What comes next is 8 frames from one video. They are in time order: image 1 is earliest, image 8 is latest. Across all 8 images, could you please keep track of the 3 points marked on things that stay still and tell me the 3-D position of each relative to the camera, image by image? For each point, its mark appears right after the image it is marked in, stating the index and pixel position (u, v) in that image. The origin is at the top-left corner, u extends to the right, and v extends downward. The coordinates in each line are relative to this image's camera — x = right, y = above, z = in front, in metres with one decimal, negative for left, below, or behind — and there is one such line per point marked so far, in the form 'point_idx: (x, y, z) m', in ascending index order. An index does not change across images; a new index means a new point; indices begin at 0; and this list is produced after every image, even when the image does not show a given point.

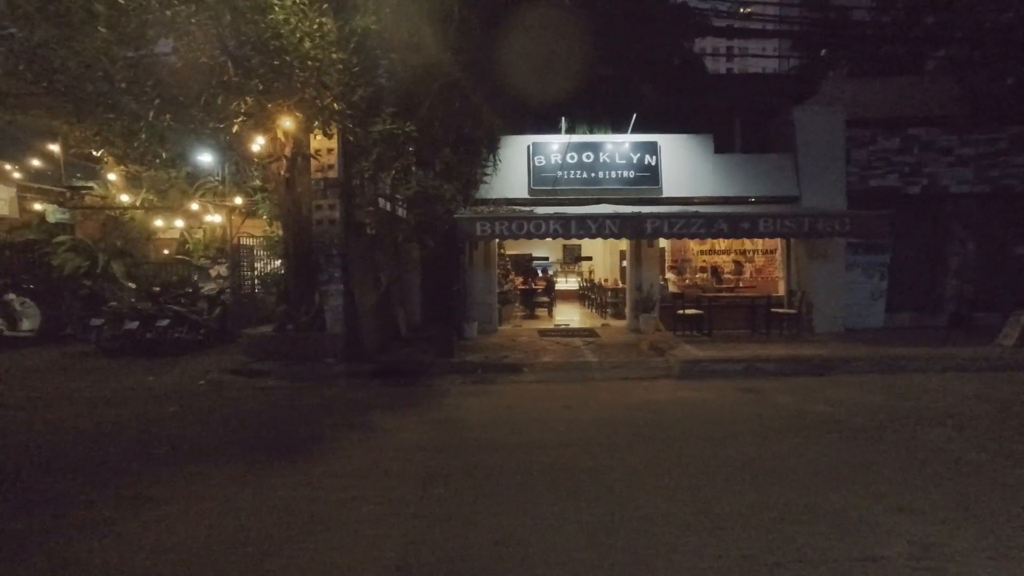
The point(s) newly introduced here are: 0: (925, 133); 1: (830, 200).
0: (+15.1, +5.7, +16.5) m
1: (+11.6, +3.2, +16.3) m
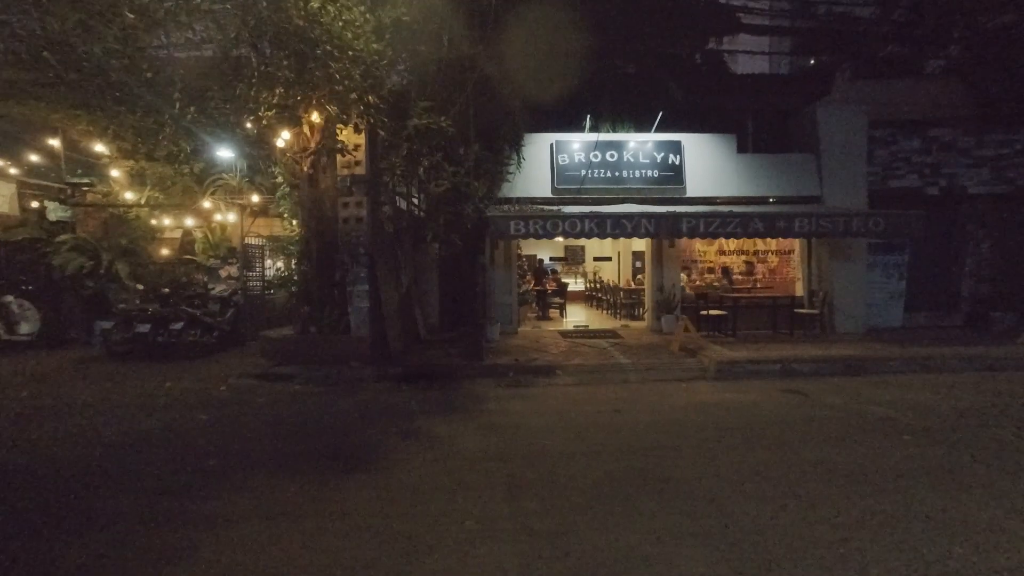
0: (+15.9, +5.7, +16.7) m
1: (+12.4, +3.2, +16.4) m
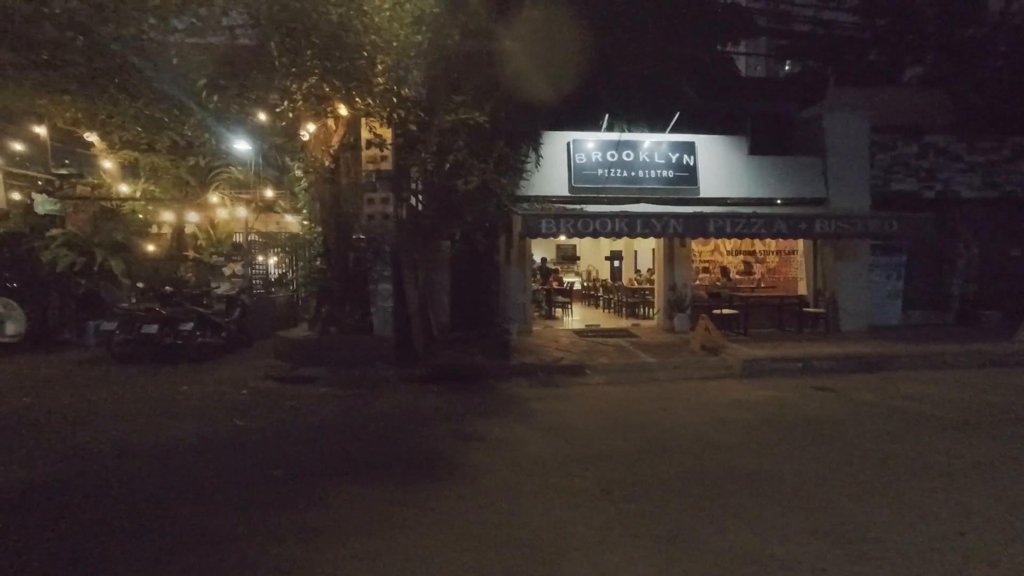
0: (+16.5, +5.7, +17.4) m
1: (+13.0, +3.2, +16.9) m
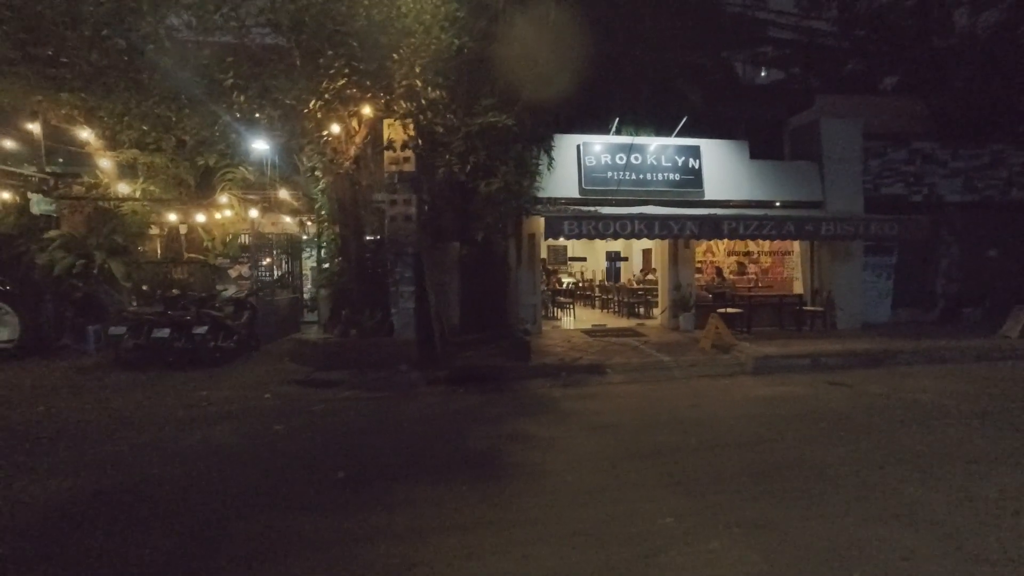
0: (+16.8, +5.8, +18.4) m
1: (+13.4, +3.2, +17.7) m
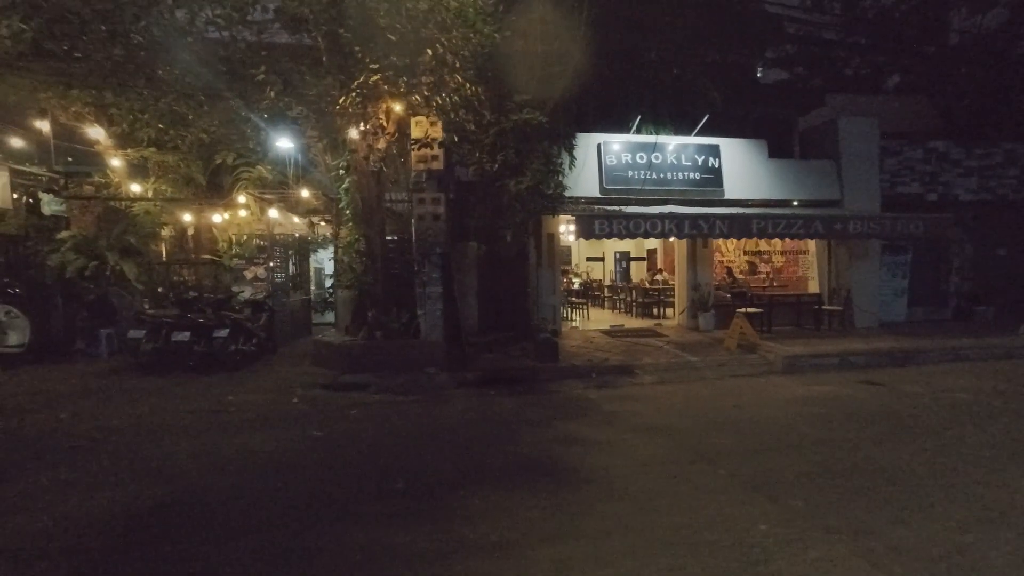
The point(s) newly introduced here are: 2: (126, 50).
0: (+17.5, +5.9, +18.5) m
1: (+14.1, +3.3, +17.7) m
2: (-9.5, +5.8, +11.1) m
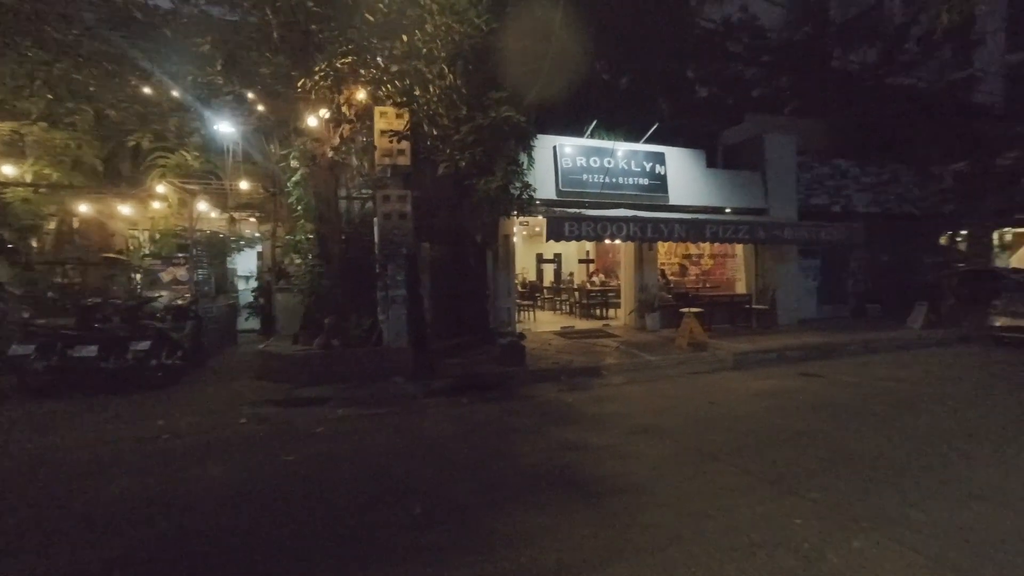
0: (+15.3, +5.8, +21.0) m
1: (+12.1, +3.3, +19.7) m
2: (-9.9, +5.7, +9.0) m
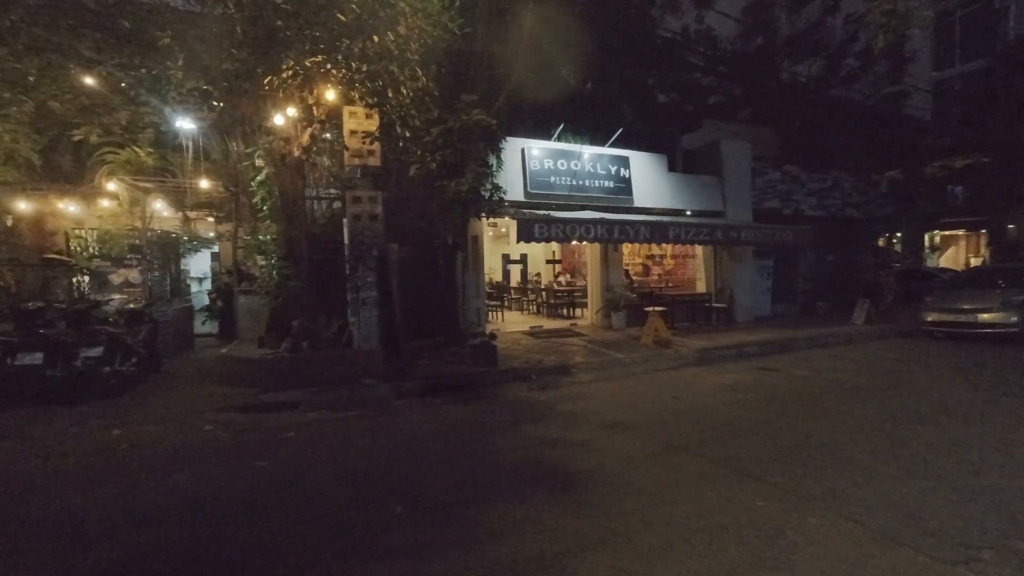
0: (+13.8, +5.9, +22.3) m
1: (+10.7, +3.3, +20.7) m
2: (-10.5, +5.7, +8.3) m
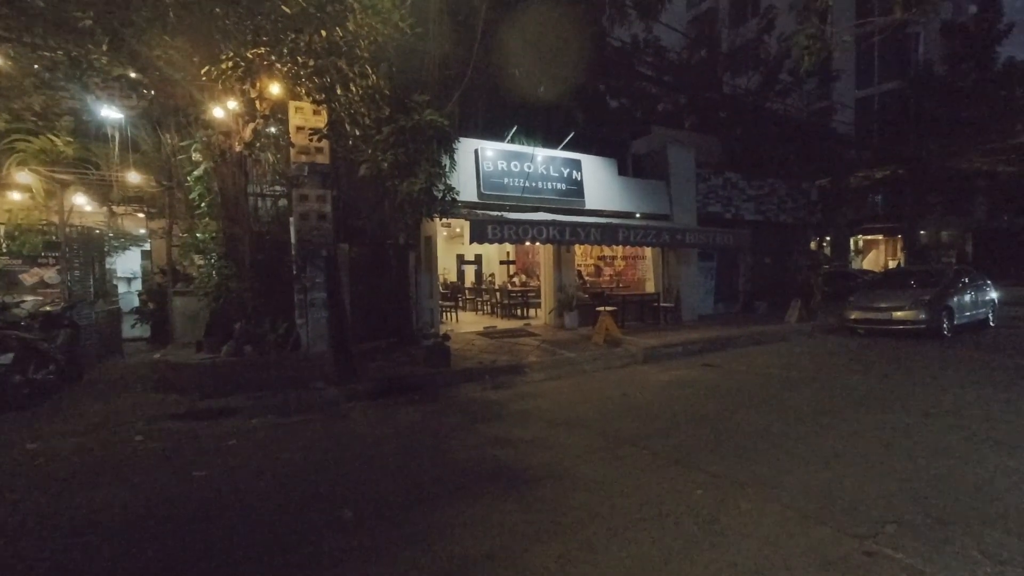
0: (+11.5, +5.9, +23.6) m
1: (+8.5, +3.3, +21.7) m
2: (-11.3, +5.6, +7.3) m
